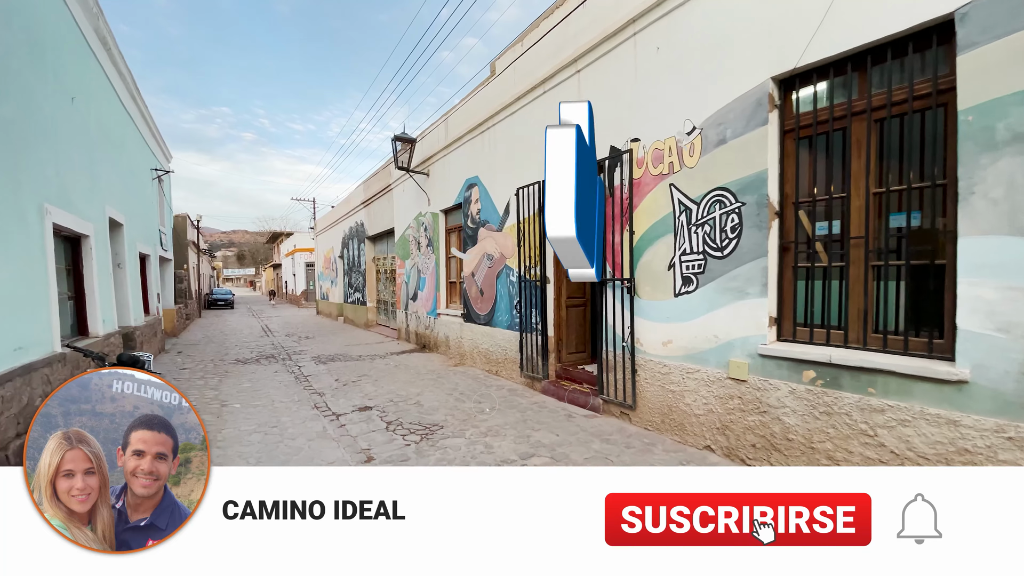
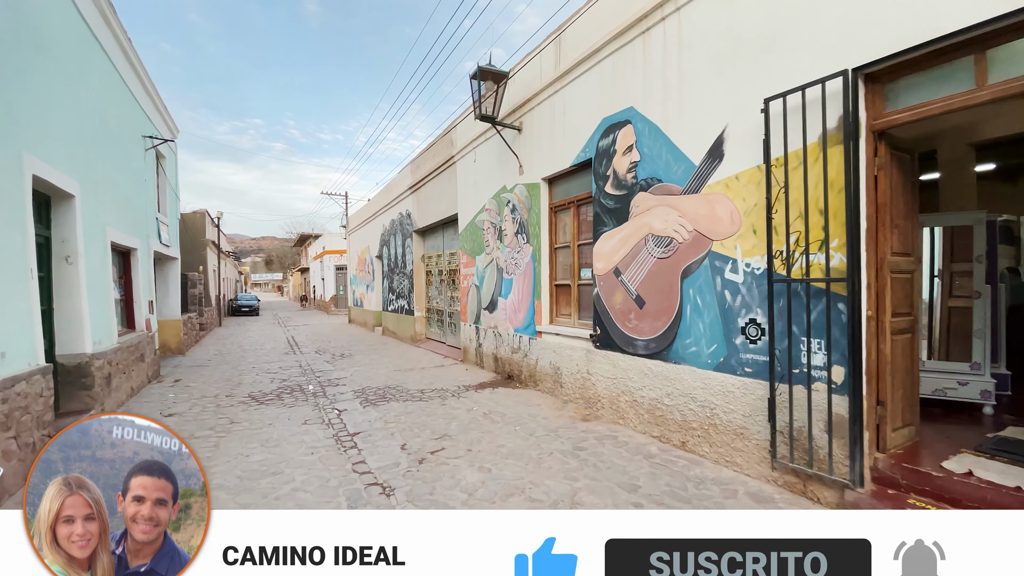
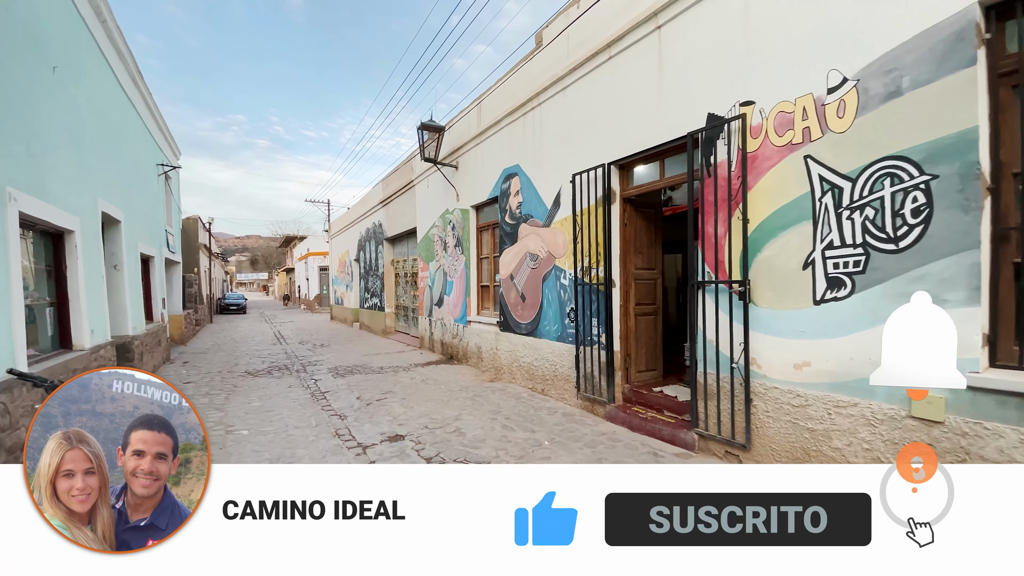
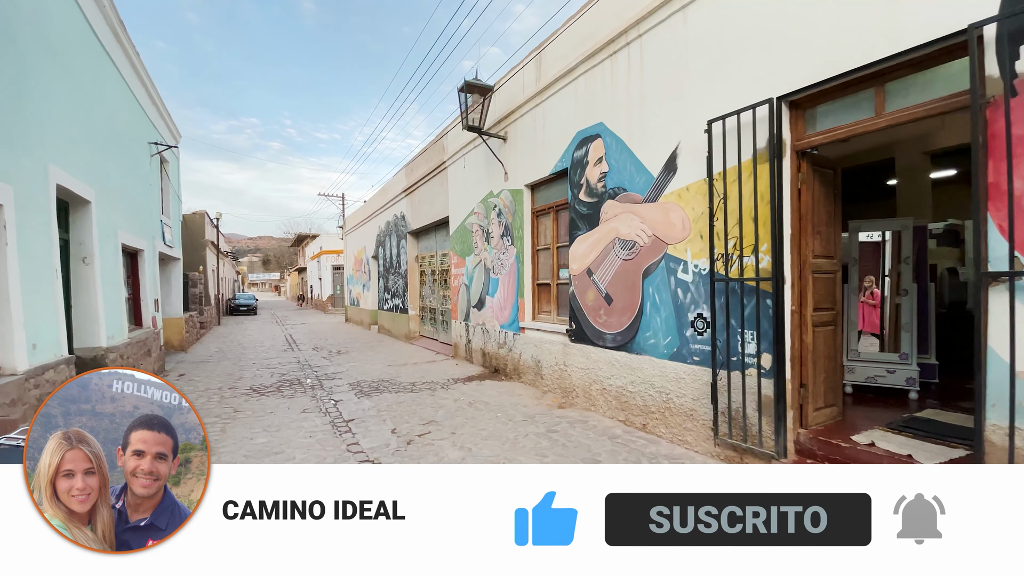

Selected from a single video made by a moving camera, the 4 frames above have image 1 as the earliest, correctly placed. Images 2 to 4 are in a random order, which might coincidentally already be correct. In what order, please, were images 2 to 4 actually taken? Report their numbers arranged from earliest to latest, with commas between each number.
3, 4, 2
